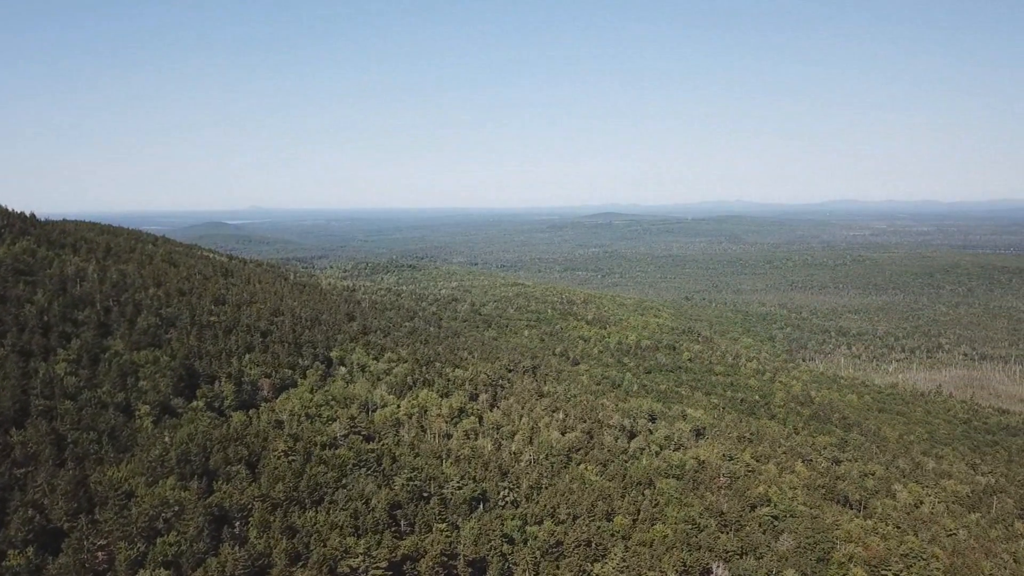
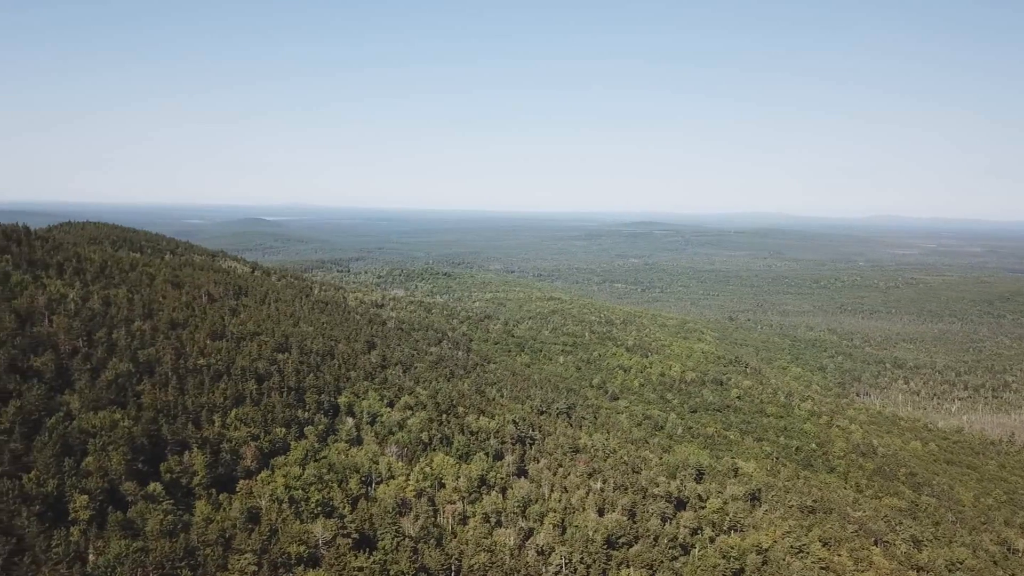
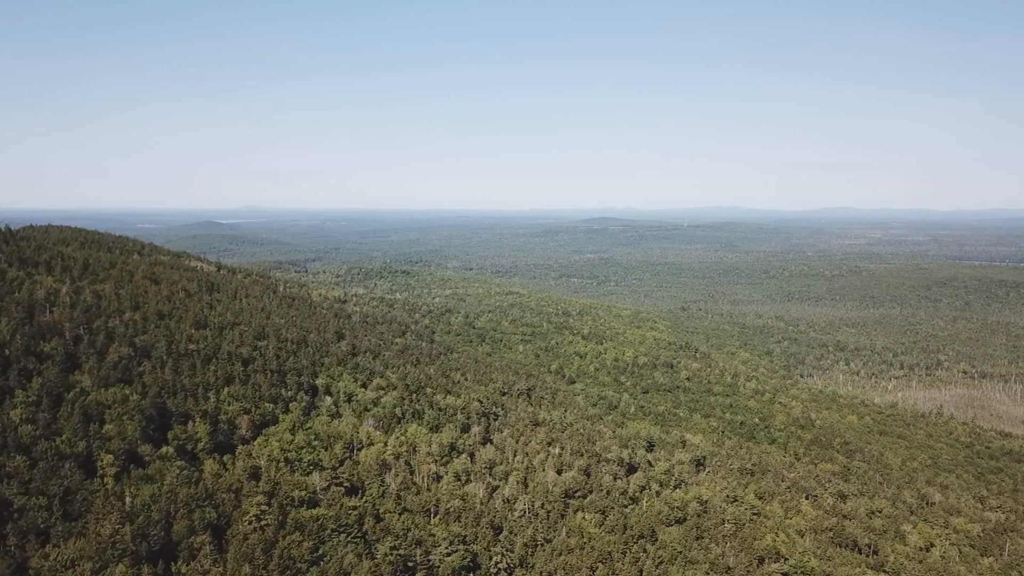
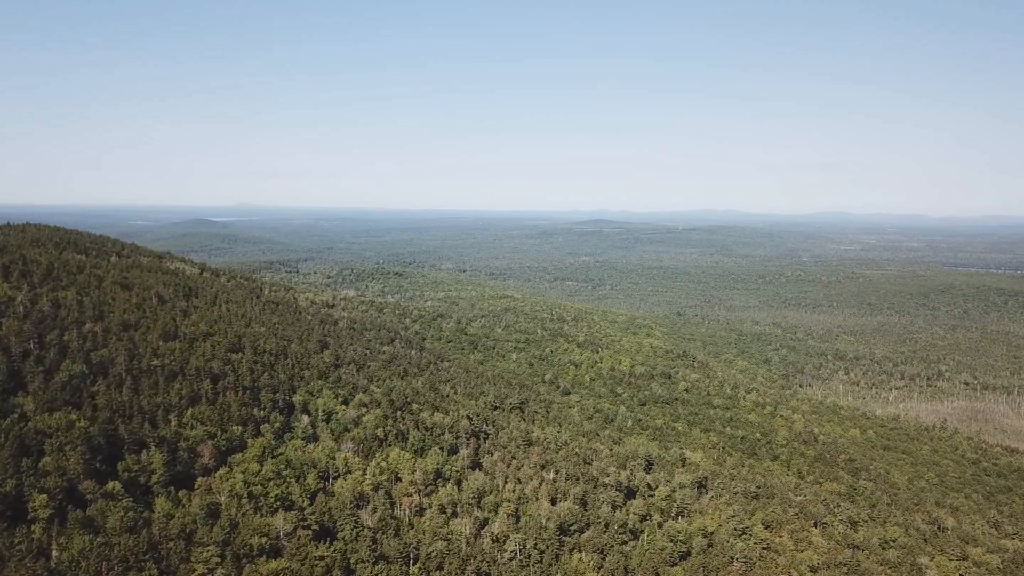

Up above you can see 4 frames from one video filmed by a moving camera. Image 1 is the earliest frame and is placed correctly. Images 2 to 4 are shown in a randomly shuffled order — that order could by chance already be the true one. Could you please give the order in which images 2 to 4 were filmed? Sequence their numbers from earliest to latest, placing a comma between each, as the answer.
3, 4, 2
